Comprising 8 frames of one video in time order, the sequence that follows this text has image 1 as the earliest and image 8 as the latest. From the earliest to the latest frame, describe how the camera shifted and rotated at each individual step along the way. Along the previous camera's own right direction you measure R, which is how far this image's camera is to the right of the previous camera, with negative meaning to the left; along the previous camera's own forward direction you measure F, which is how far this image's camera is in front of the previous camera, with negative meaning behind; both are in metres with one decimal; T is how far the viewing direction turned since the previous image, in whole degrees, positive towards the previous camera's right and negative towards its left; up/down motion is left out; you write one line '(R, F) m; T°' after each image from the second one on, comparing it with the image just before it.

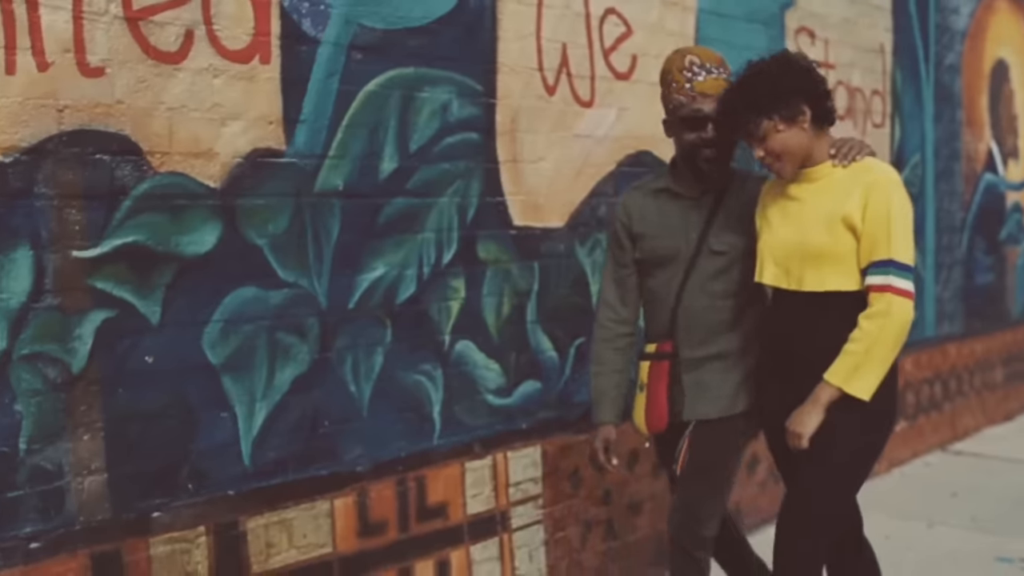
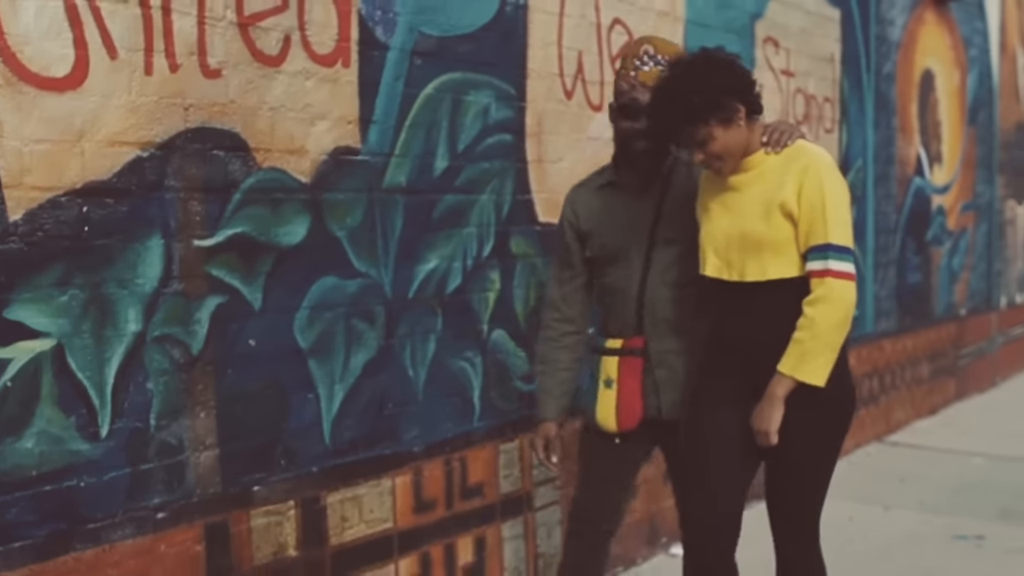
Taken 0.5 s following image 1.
(-0.5, -0.3) m; +5°
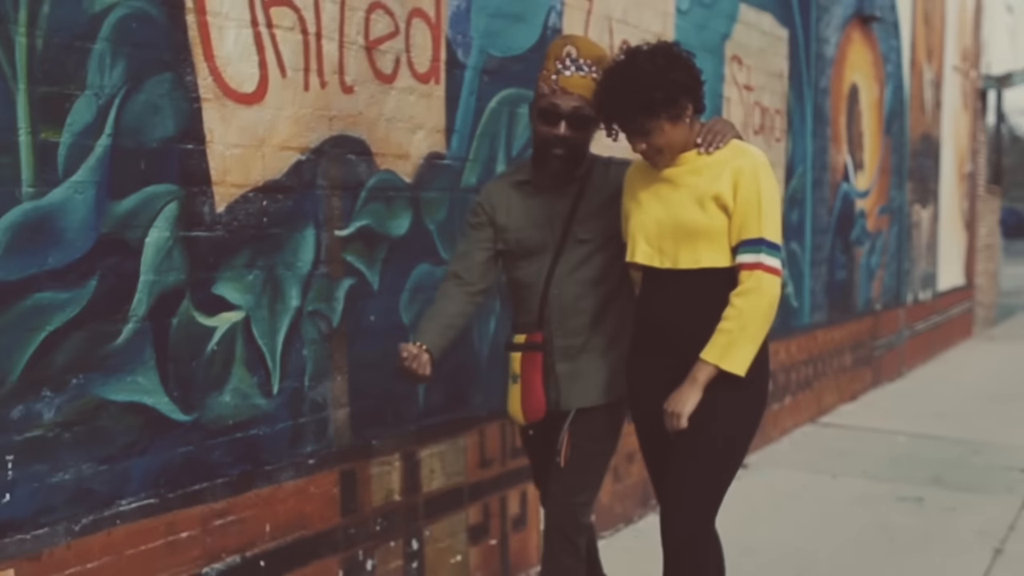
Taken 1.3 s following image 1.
(-0.6, -0.6) m; +5°
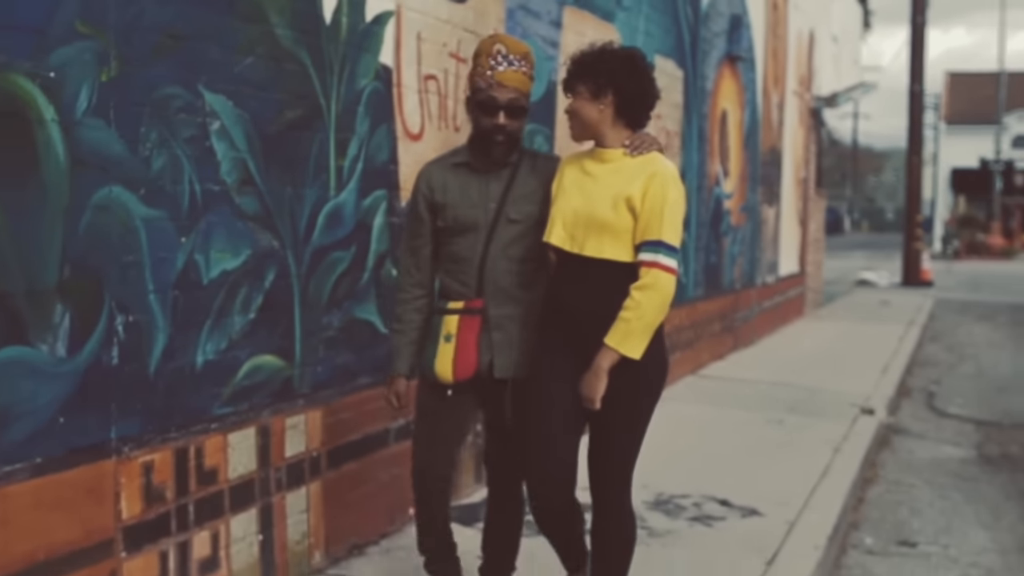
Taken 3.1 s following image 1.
(-1.0, -2.0) m; +8°
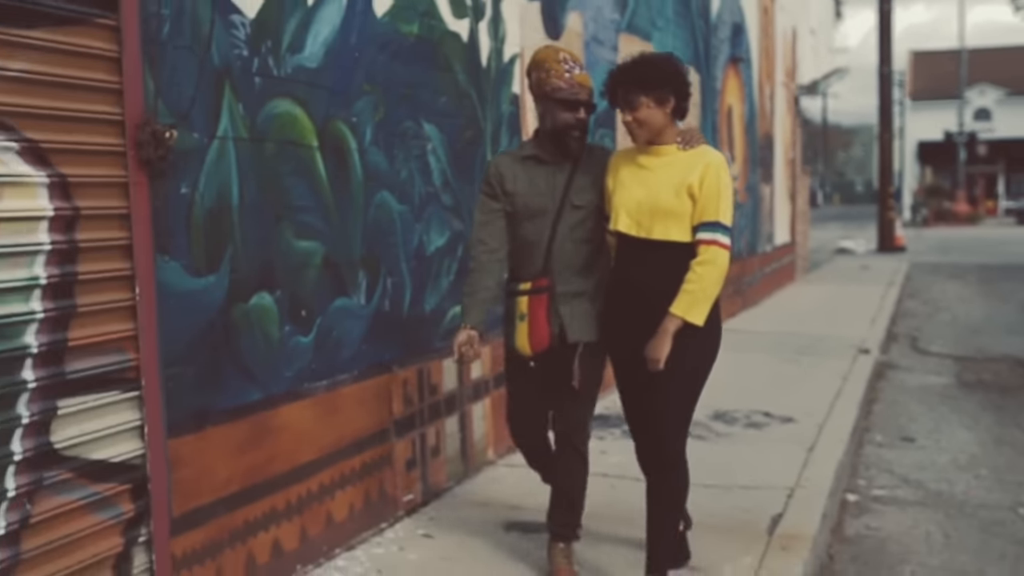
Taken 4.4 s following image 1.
(-0.7, -1.7) m; +1°
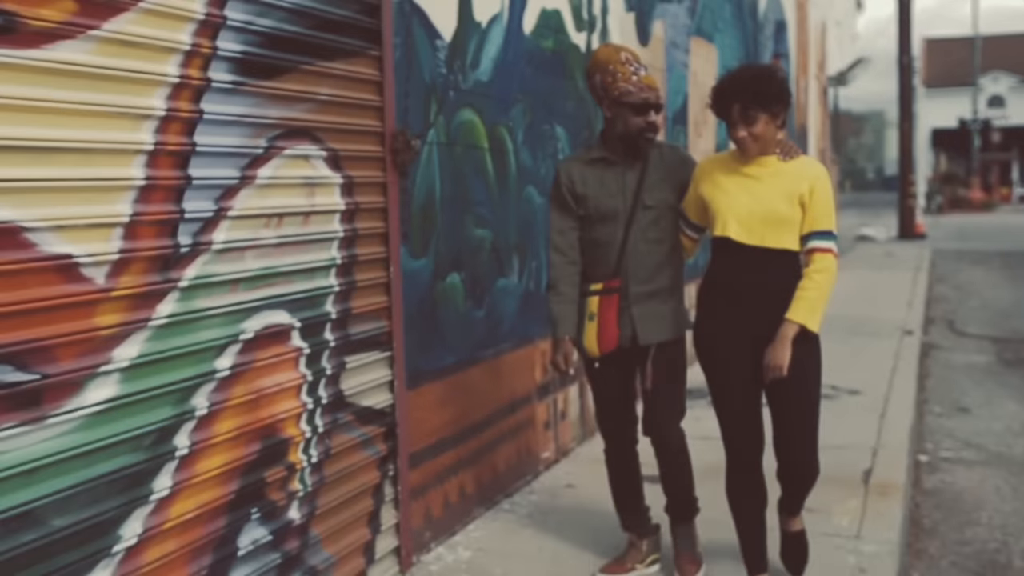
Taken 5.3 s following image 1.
(-0.6, -0.8) m; 0°
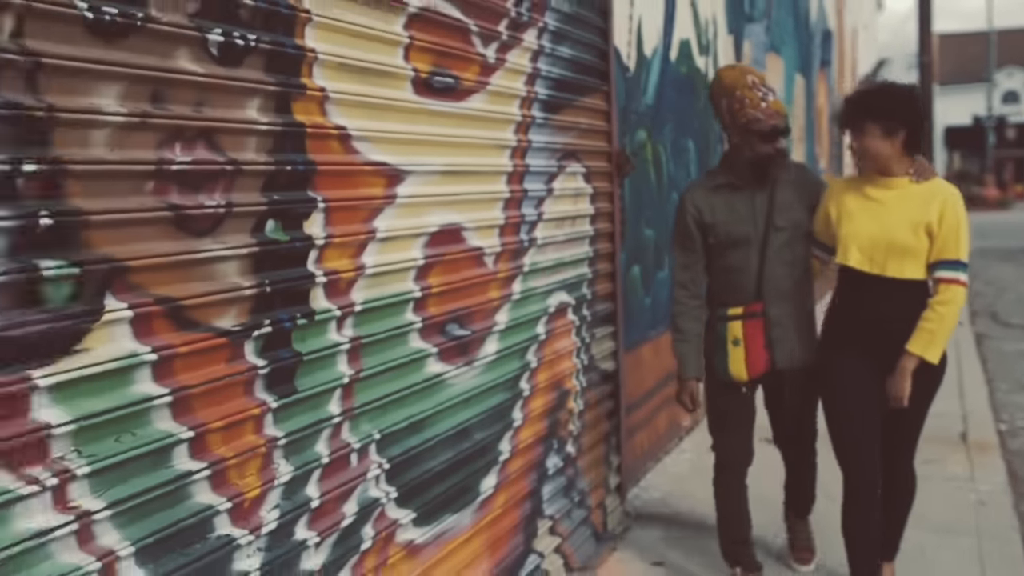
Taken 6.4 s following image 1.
(-0.9, -1.0) m; 0°
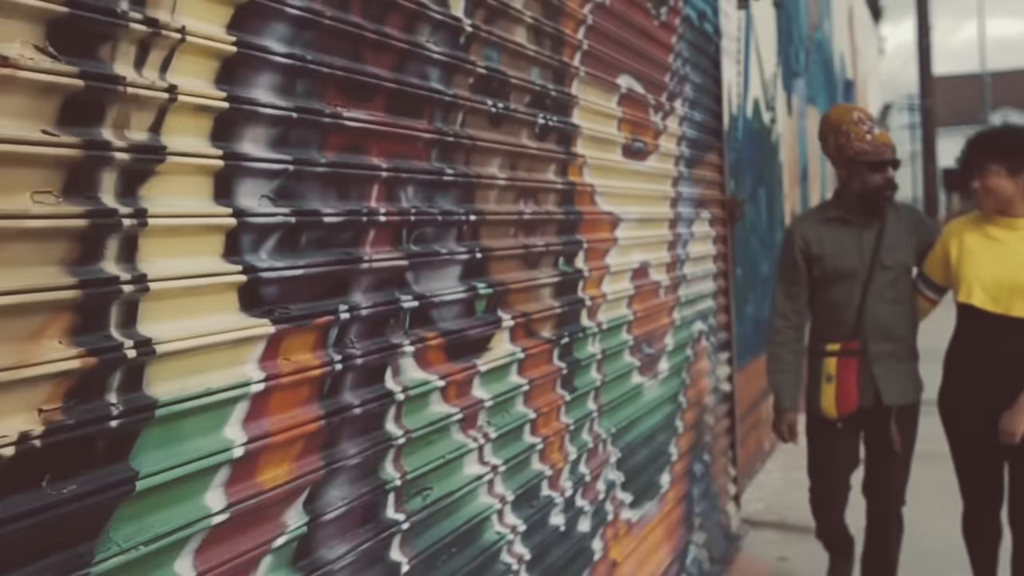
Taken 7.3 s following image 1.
(-0.6, -0.7) m; 0°
